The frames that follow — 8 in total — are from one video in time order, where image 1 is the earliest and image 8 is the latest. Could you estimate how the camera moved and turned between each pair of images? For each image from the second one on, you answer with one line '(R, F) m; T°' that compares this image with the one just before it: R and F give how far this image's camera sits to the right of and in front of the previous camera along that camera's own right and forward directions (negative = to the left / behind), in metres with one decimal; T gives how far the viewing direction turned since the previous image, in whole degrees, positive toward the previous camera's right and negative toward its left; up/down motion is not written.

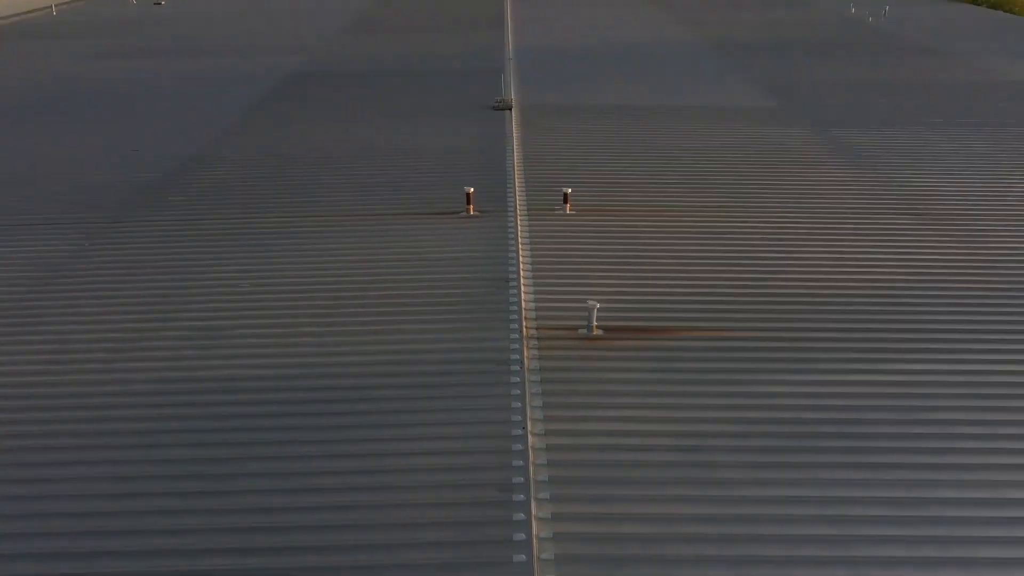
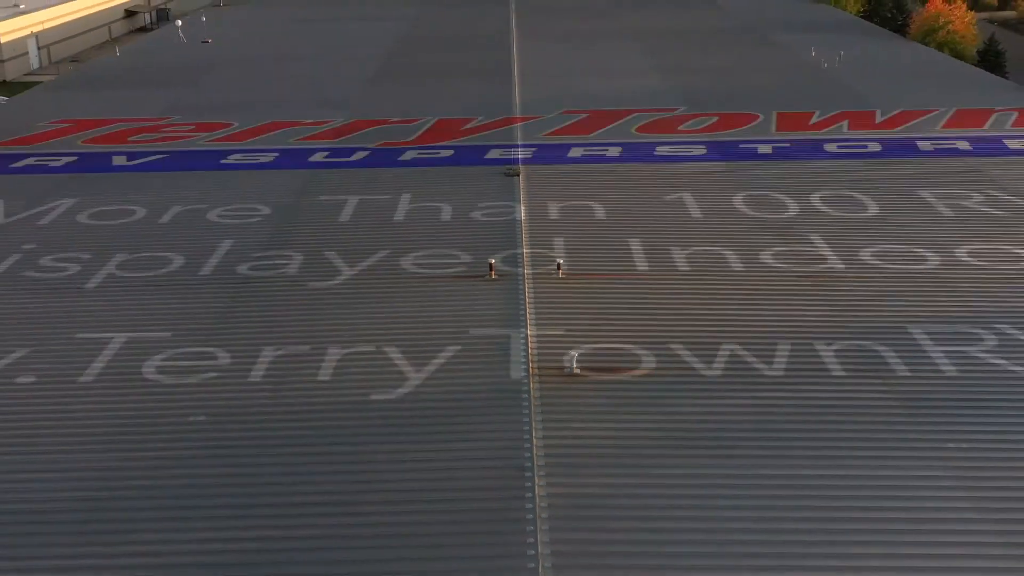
(0.0, -1.8) m; 0°
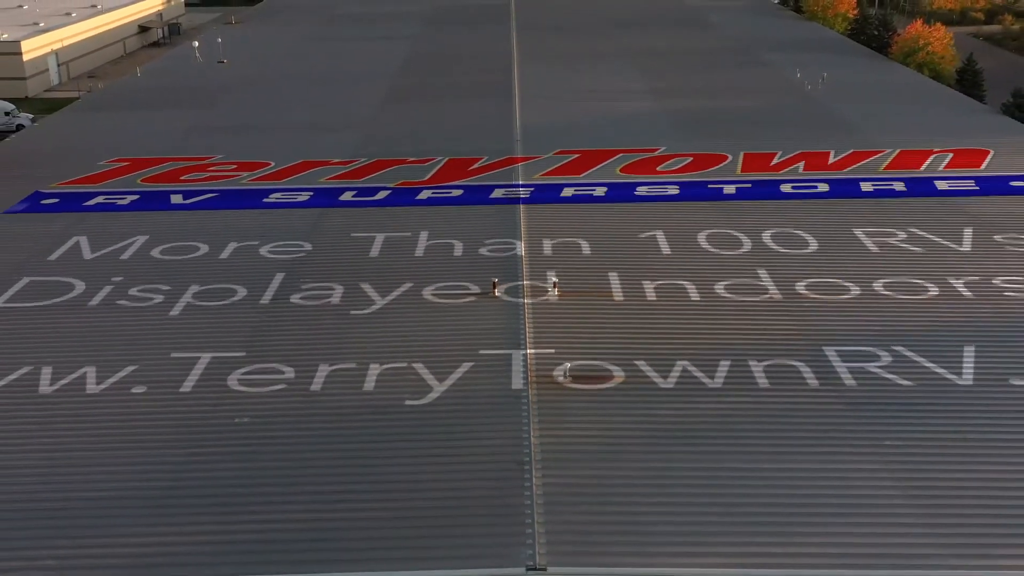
(0.0, -1.1) m; 0°
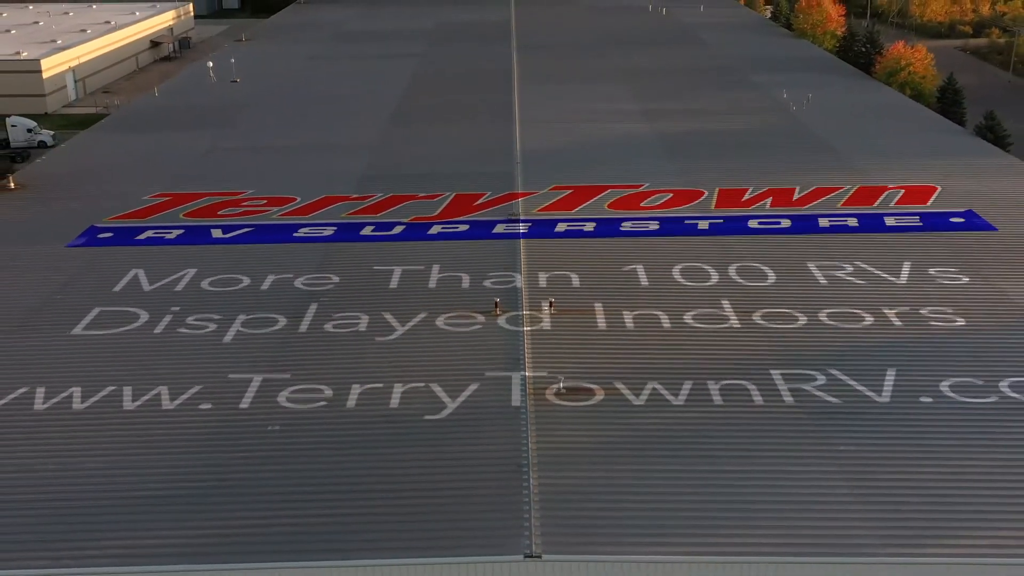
(0.0, -1.1) m; 0°
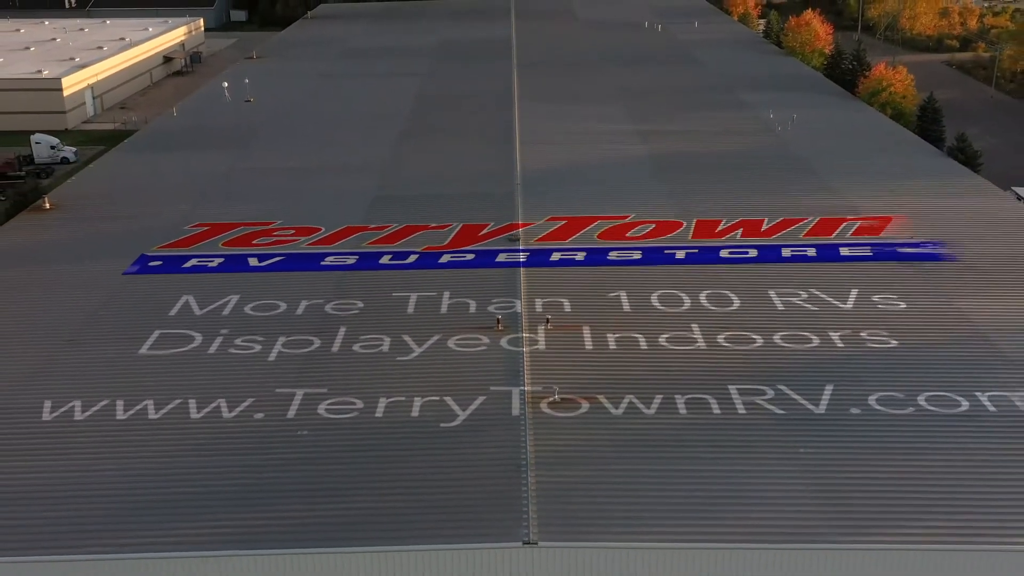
(0.0, -1.2) m; 0°
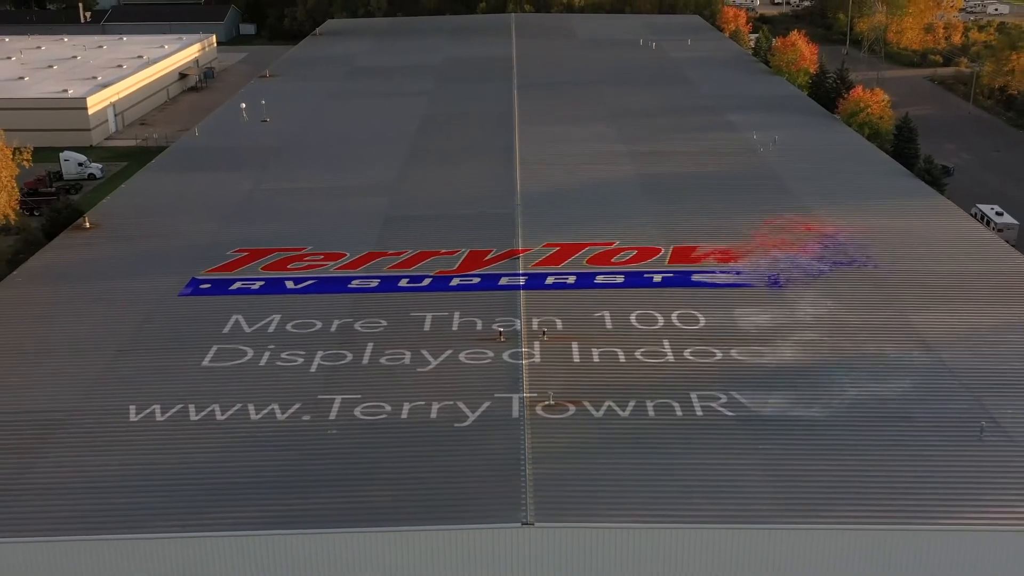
(0.0, -1.6) m; 0°
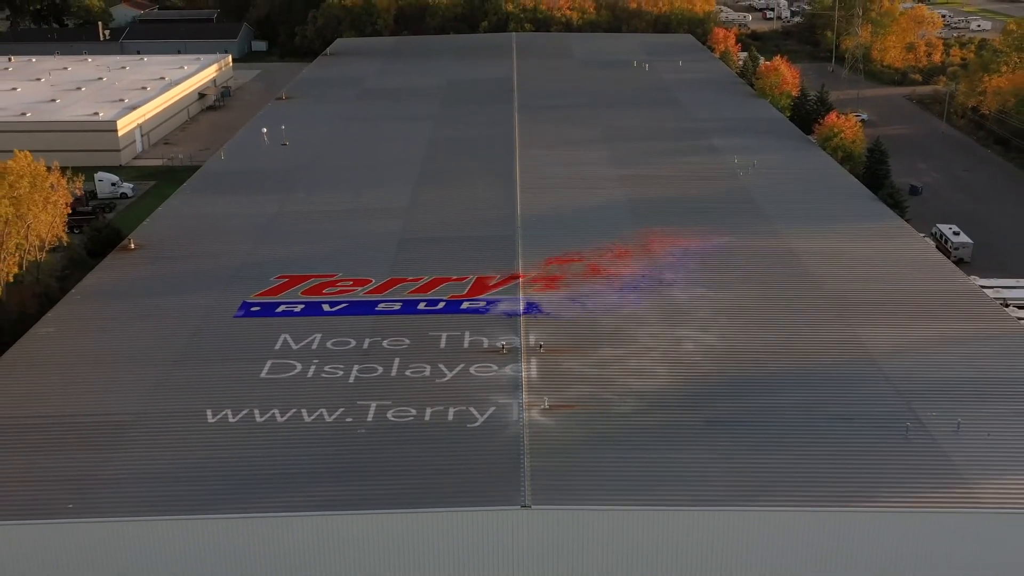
(0.0, -2.2) m; 0°
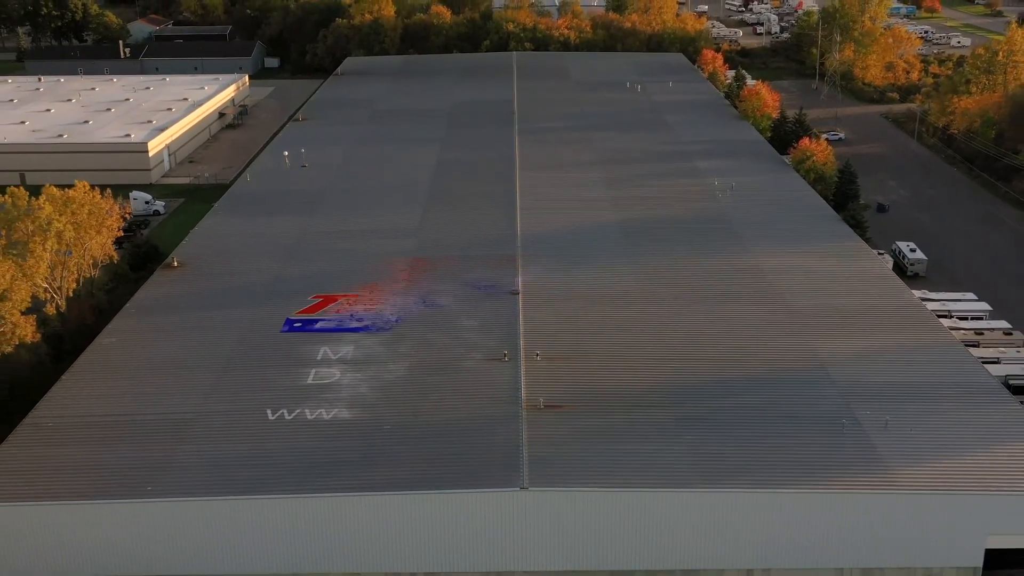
(0.0, -2.7) m; 0°
